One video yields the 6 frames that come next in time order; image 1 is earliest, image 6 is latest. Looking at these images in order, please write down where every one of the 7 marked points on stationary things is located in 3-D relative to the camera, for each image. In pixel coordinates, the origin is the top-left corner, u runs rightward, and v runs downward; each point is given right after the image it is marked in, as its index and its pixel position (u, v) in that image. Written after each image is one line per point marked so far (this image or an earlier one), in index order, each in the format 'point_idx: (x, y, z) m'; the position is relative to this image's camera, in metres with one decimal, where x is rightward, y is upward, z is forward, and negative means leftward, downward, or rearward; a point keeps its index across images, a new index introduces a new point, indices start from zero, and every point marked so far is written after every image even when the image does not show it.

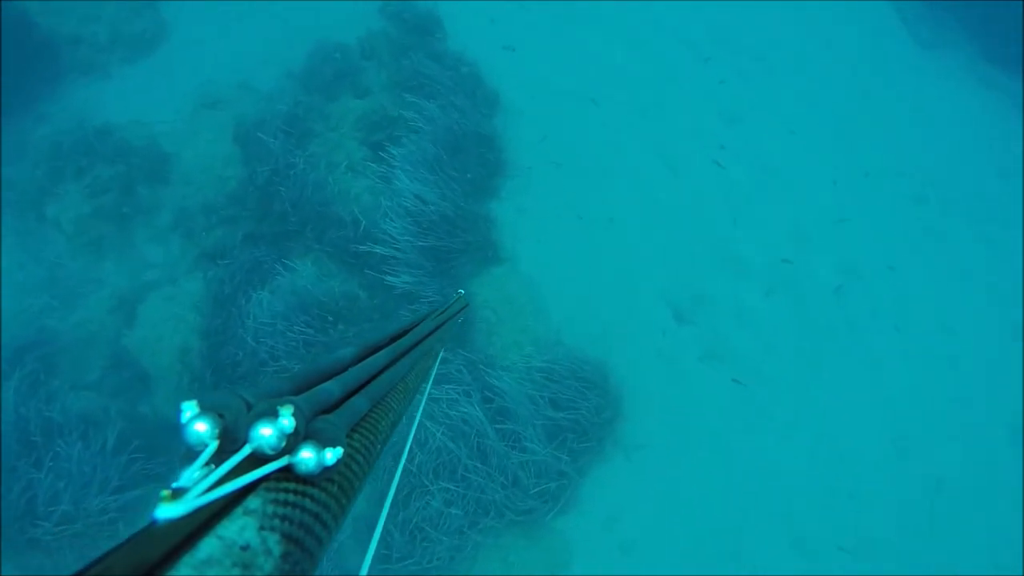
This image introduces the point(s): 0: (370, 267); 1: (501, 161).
0: (-1.5, +0.2, +6.7) m
1: (-0.2, +1.6, +8.0) m
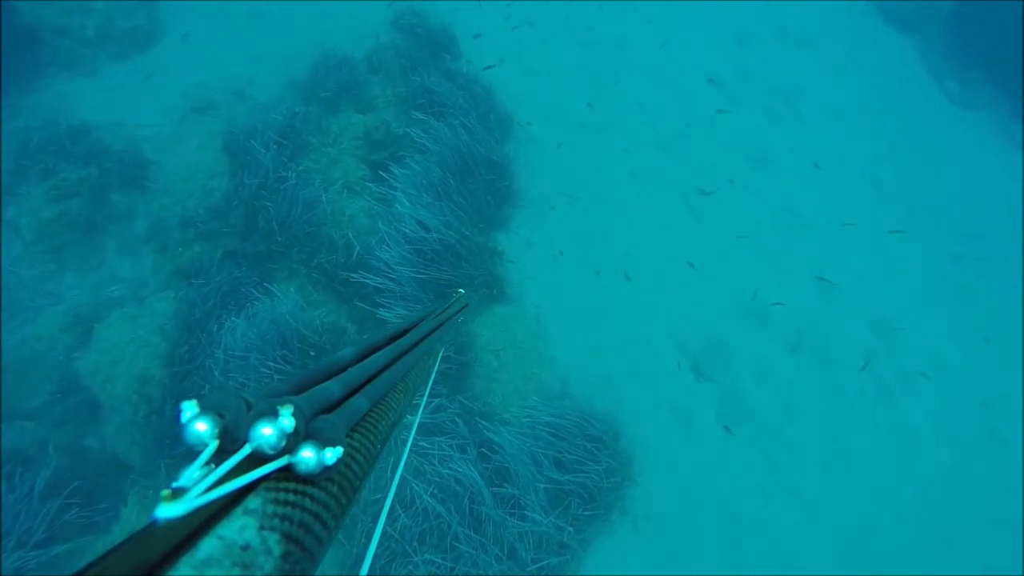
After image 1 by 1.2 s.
0: (-1.5, -0.1, +5.9) m
1: (0.0, +1.2, +7.2) m
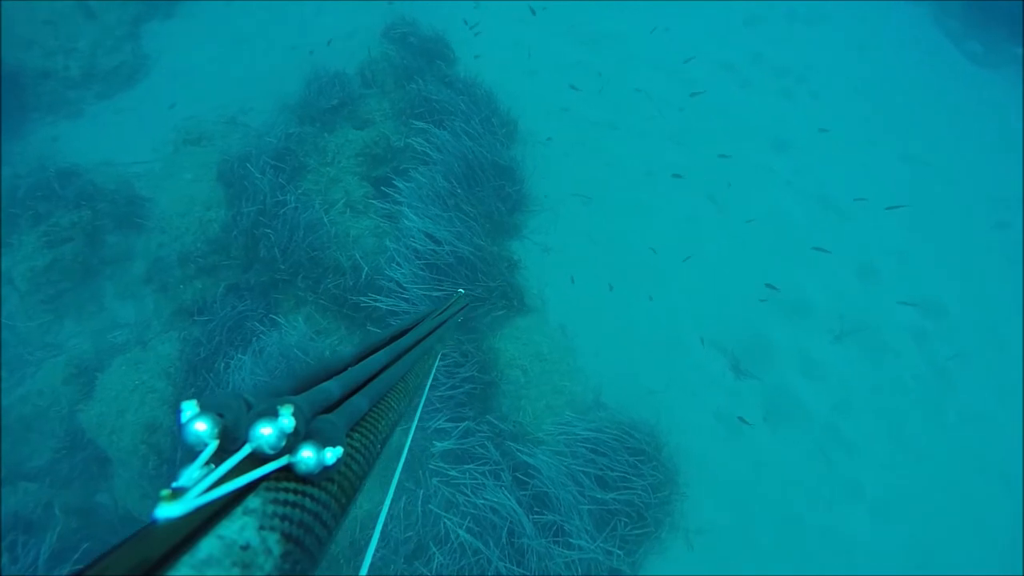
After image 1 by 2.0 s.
0: (-1.3, -0.3, +5.6) m
1: (+0.1, +1.1, +6.8) m
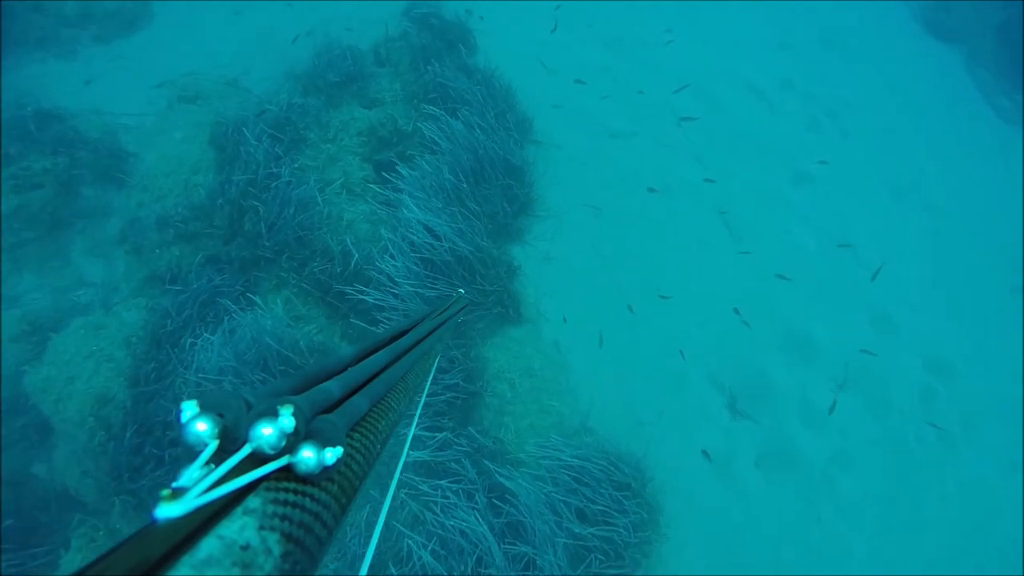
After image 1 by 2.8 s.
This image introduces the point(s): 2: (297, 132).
0: (-1.3, -0.2, +5.2) m
1: (+0.2, +1.0, +6.4) m
2: (-2.2, +1.6, +6.1) m
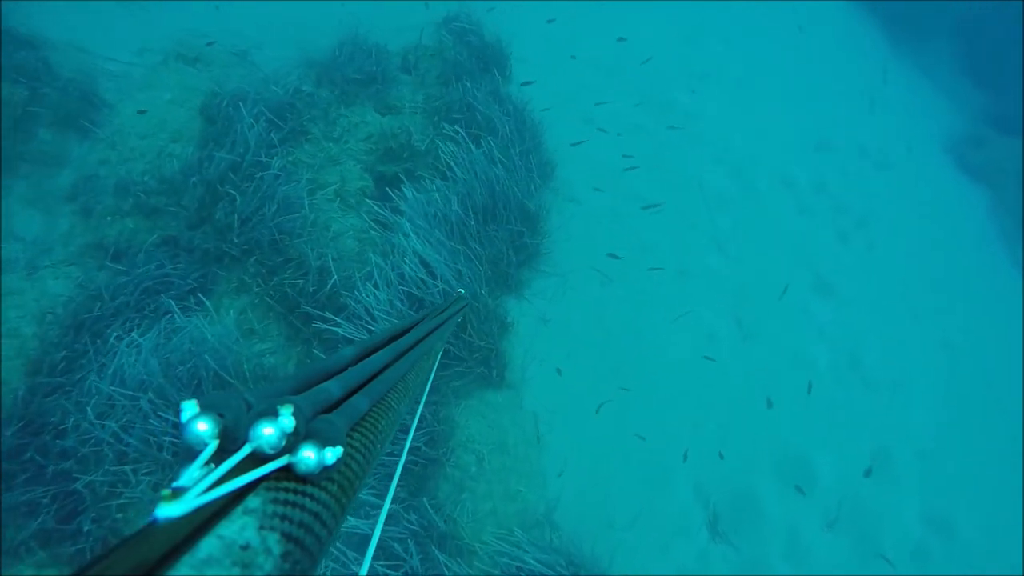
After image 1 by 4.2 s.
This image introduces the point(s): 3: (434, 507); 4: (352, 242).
0: (-1.4, -0.4, +4.4) m
1: (+0.3, +0.4, +5.8) m
2: (-1.9, +1.5, +5.4) m
3: (-0.6, -1.6, +4.4) m
4: (-1.3, +0.4, +4.8) m
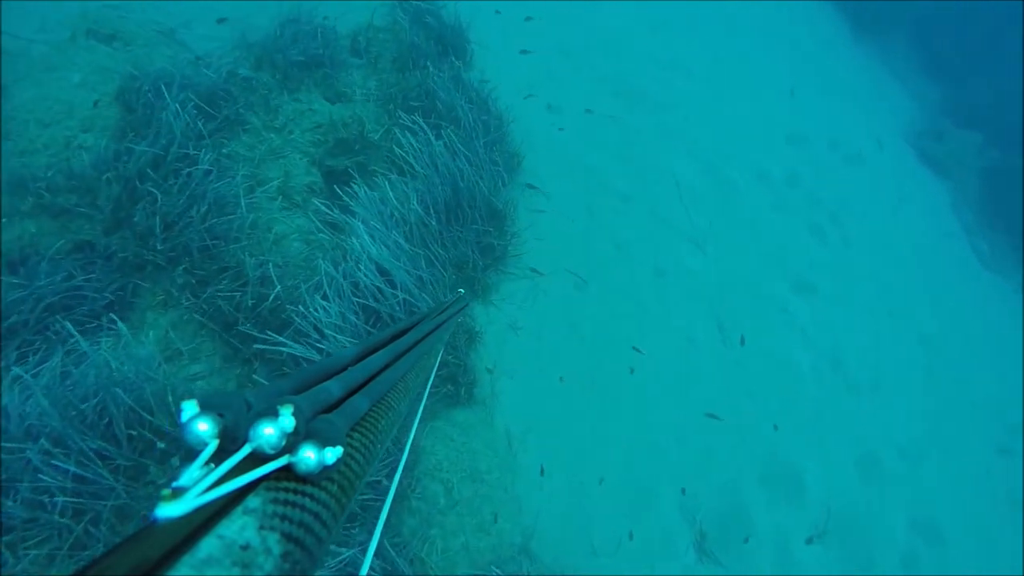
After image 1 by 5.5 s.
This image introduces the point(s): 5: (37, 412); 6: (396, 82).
0: (-1.6, -0.5, +3.8) m
1: (0.0, +0.3, +5.3) m
2: (-2.2, +1.4, +4.7) m
3: (-0.7, -1.7, +3.9) m
4: (-1.5, +0.3, +4.2) m
5: (-2.6, -0.7, +3.3) m
6: (-1.0, +1.9, +5.5) m
